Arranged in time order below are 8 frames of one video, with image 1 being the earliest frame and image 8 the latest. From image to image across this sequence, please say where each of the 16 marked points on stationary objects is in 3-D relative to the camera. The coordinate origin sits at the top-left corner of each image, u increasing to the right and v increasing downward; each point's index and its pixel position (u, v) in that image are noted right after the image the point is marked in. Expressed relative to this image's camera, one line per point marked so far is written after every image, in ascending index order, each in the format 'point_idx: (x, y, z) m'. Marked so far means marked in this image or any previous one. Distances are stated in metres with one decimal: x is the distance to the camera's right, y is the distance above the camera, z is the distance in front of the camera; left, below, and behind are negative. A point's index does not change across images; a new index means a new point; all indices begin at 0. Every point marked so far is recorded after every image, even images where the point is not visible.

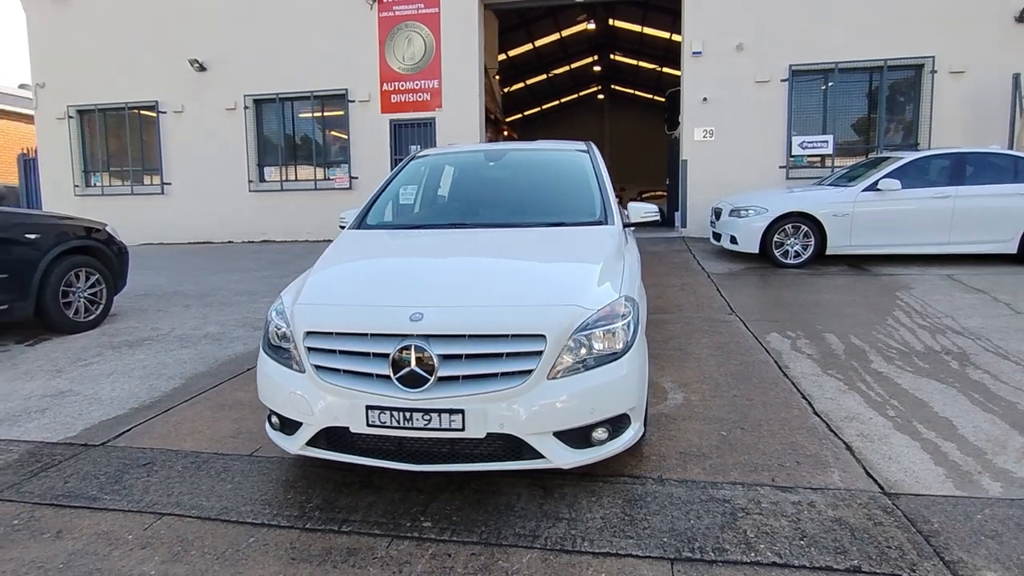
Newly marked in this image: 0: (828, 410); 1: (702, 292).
0: (+1.9, -0.7, +3.6) m
1: (+2.2, -0.1, +7.0) m
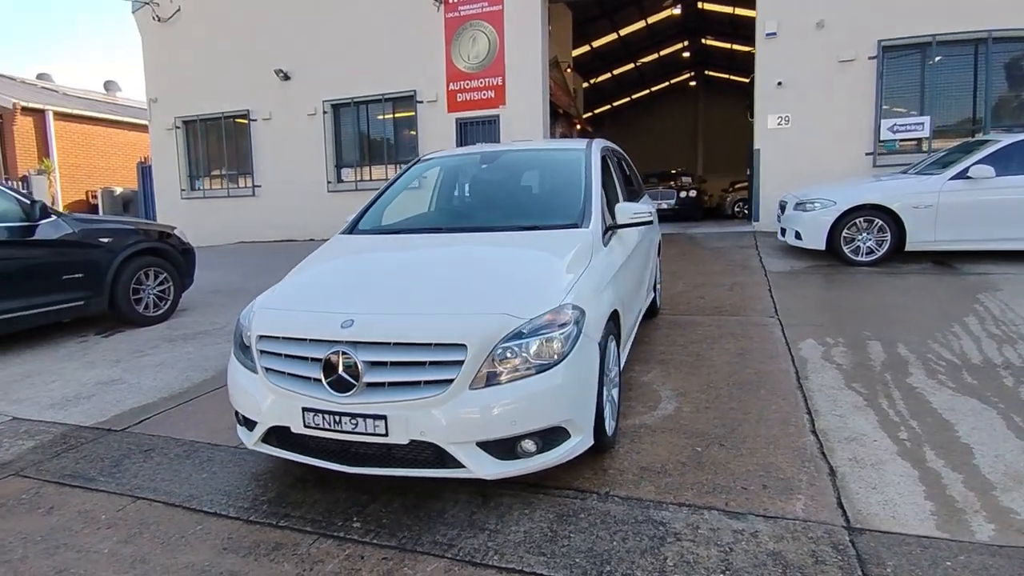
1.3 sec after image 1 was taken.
0: (+1.7, -0.8, +3.3) m
1: (+2.6, -0.1, +6.6) m
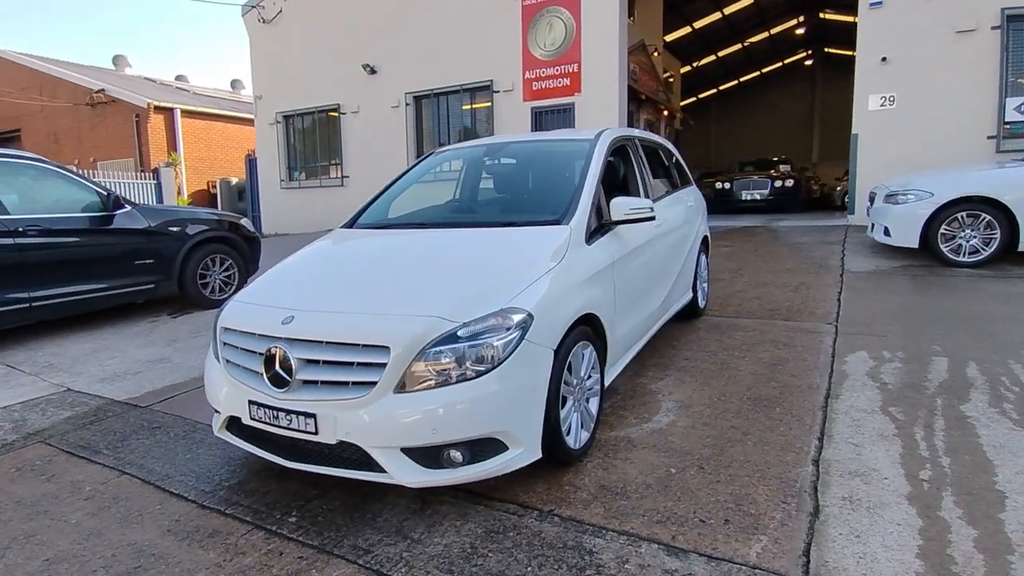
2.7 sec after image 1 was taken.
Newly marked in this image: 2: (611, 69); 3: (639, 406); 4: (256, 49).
0: (+1.5, -0.8, +2.9) m
1: (+3.0, -0.1, +5.9) m
2: (+1.8, +4.0, +10.9) m
3: (+0.8, -0.7, +3.6) m
4: (-6.4, +6.0, +14.9) m
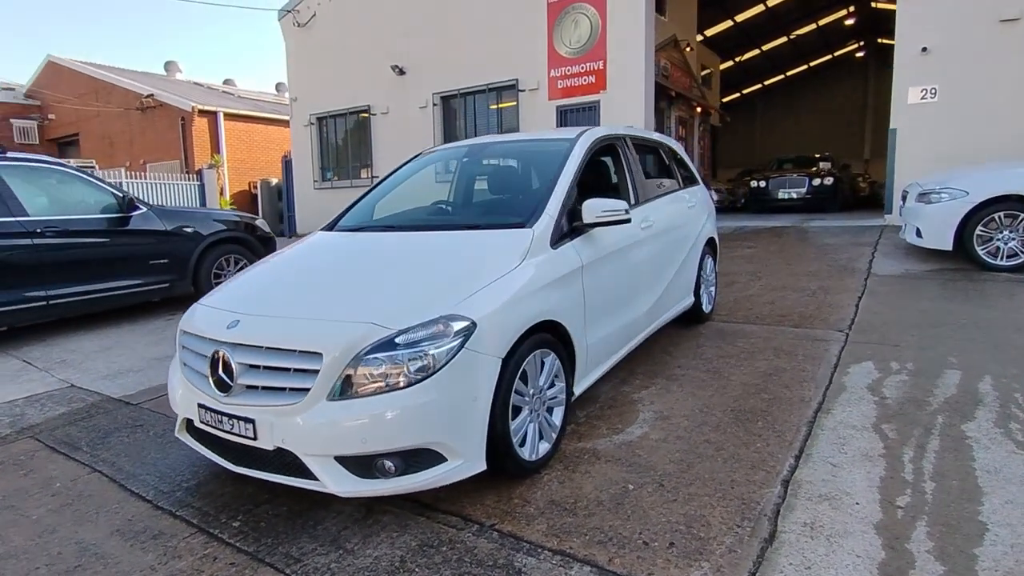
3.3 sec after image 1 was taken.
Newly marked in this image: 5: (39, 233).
0: (+1.3, -0.9, +2.7) m
1: (+3.0, -0.1, +5.6) m
2: (+2.2, +3.9, +10.6) m
3: (+0.6, -0.7, +3.5) m
4: (-5.6, +6.0, +15.3) m
5: (-4.2, +0.5, +5.3) m
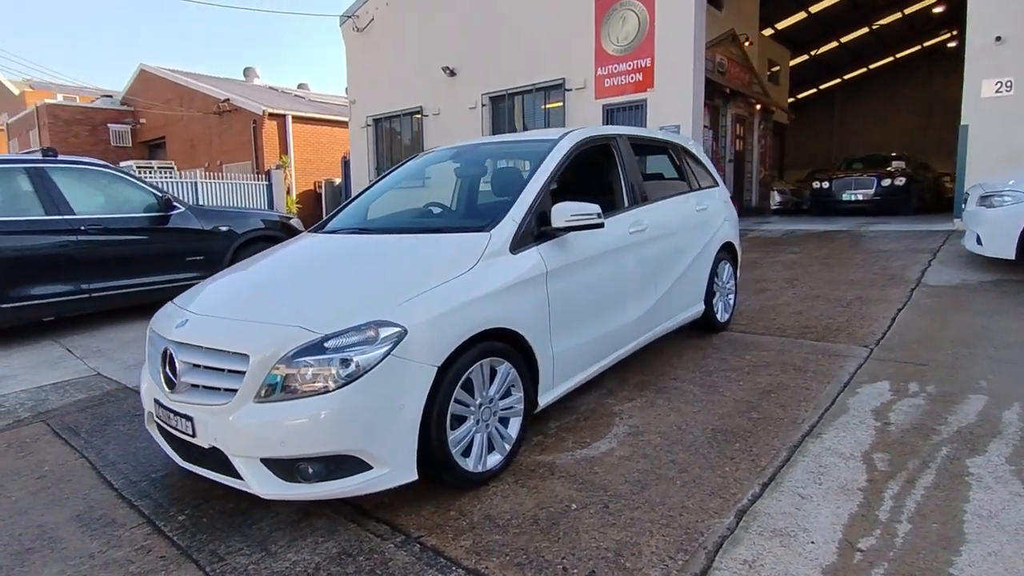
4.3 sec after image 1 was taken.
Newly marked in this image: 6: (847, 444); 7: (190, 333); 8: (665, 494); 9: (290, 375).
0: (+1.0, -0.9, +2.4) m
1: (+3.1, -0.2, +5.1) m
2: (+3.0, +3.9, +10.2) m
3: (+0.4, -0.8, +3.3) m
4: (-4.2, +6.1, +15.8) m
5: (-4.1, +0.6, +5.7) m
6: (+1.7, -0.8, +2.9) m
7: (-1.4, -0.2, +2.6) m
8: (+0.7, -0.9, +2.6) m
9: (-0.9, -0.3, +2.4) m
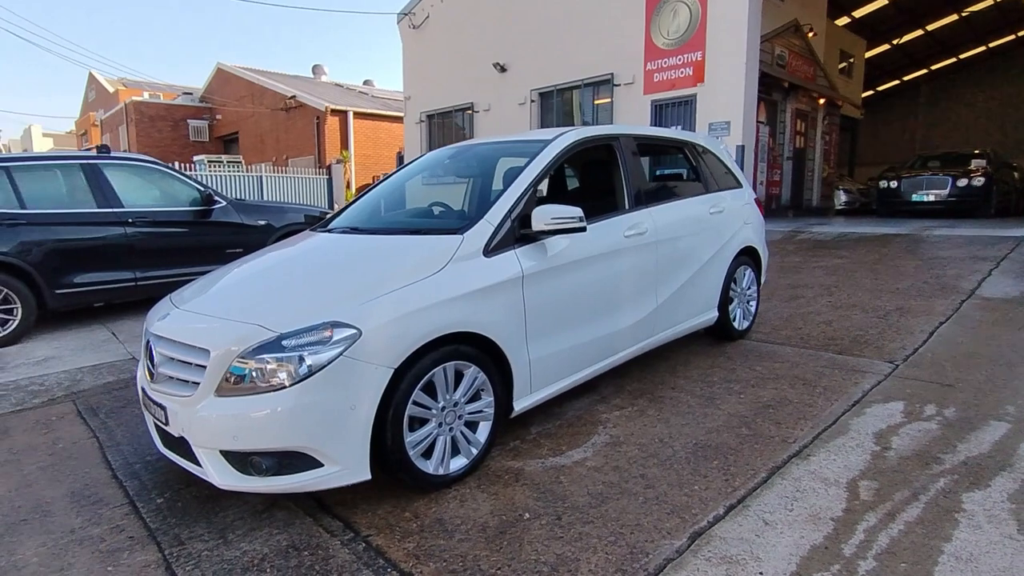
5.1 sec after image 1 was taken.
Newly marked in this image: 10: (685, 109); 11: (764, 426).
0: (+0.8, -1.0, +2.3) m
1: (+3.2, -0.3, +4.8) m
2: (+3.7, +3.8, +9.8) m
3: (+0.3, -0.8, +3.3) m
4: (-2.8, +6.3, +16.1) m
5: (-3.9, +0.7, +6.1) m
6: (+1.5, -0.8, +2.8) m
7: (-1.6, -0.2, +2.7) m
8: (+0.5, -0.9, +2.5) m
9: (-1.1, -0.3, +2.4) m
10: (+3.1, +3.2, +10.6) m
11: (+1.4, -0.7, +3.2) m
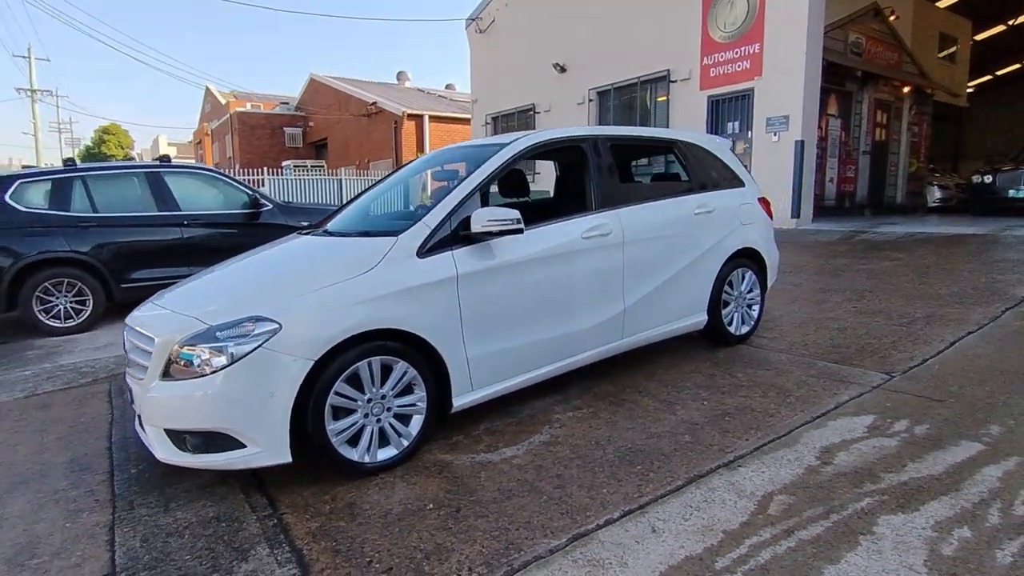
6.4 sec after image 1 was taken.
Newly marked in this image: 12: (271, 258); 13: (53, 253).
0: (+0.3, -1.0, +2.3) m
1: (+3.1, -0.3, +4.4) m
2: (+4.4, +3.8, +9.3) m
3: (0.0, -0.8, +3.3) m
4: (-1.0, +6.4, +16.5) m
5: (-3.7, +0.7, +6.8) m
6: (+1.1, -0.8, +2.6) m
7: (-1.9, -0.1, +3.1) m
8: (0.0, -0.9, +2.6) m
9: (-1.5, -0.3, +2.7) m
10: (+3.9, +3.1, +10.1) m
11: (+1.0, -0.8, +3.1) m
12: (-1.3, +0.1, +3.3) m
13: (-4.7, +0.4, +6.1) m
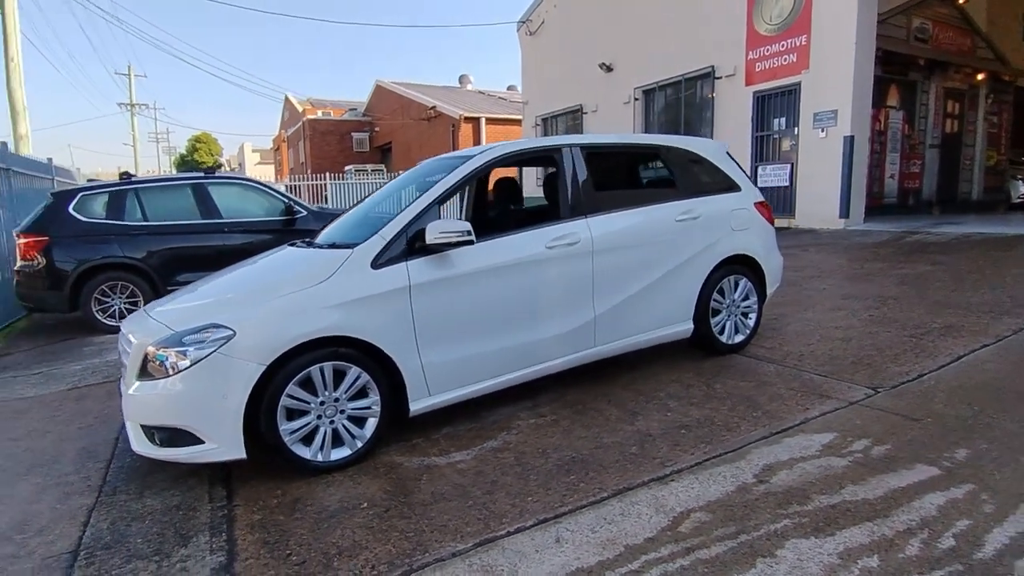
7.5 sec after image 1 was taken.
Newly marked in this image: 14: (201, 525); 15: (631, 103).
0: (0.0, -1.0, +2.4) m
1: (+2.9, -0.4, +4.1) m
2: (+4.9, +3.7, +8.8) m
3: (-0.2, -0.9, +3.4) m
4: (+0.4, +6.3, +16.6) m
5: (-3.5, +0.7, +7.3) m
6: (+0.7, -0.9, +2.6) m
7: (-2.2, -0.2, +3.4) m
8: (-0.3, -1.0, +2.7) m
9: (-1.8, -0.4, +3.0) m
10: (+4.5, +3.1, +9.7) m
11: (+0.8, -0.8, +3.1) m
12: (-1.5, +0.1, +3.5) m
13: (-4.6, +0.3, +6.8) m
14: (-1.4, -1.1, +2.7) m
15: (+2.6, +4.0, +13.0) m
